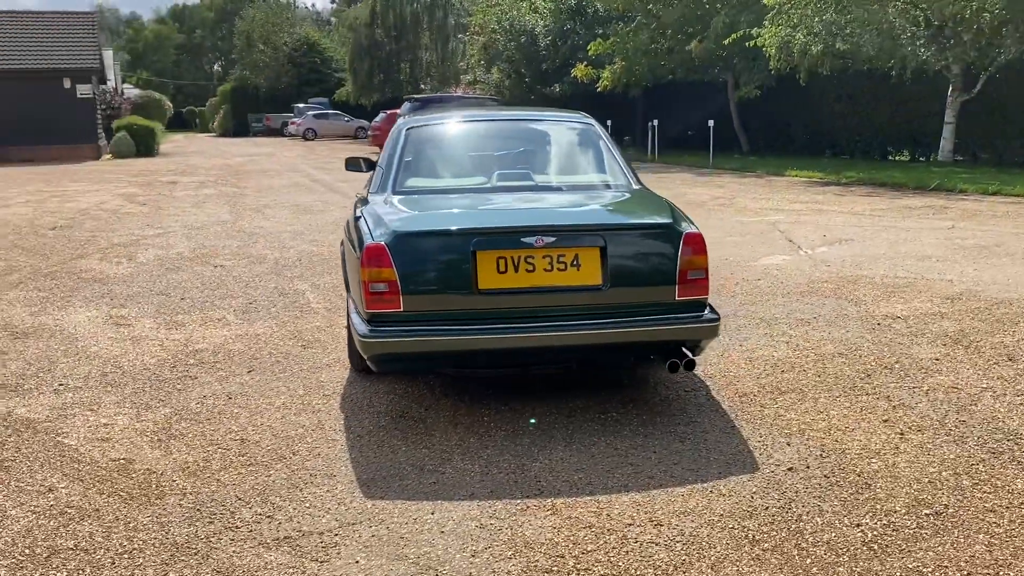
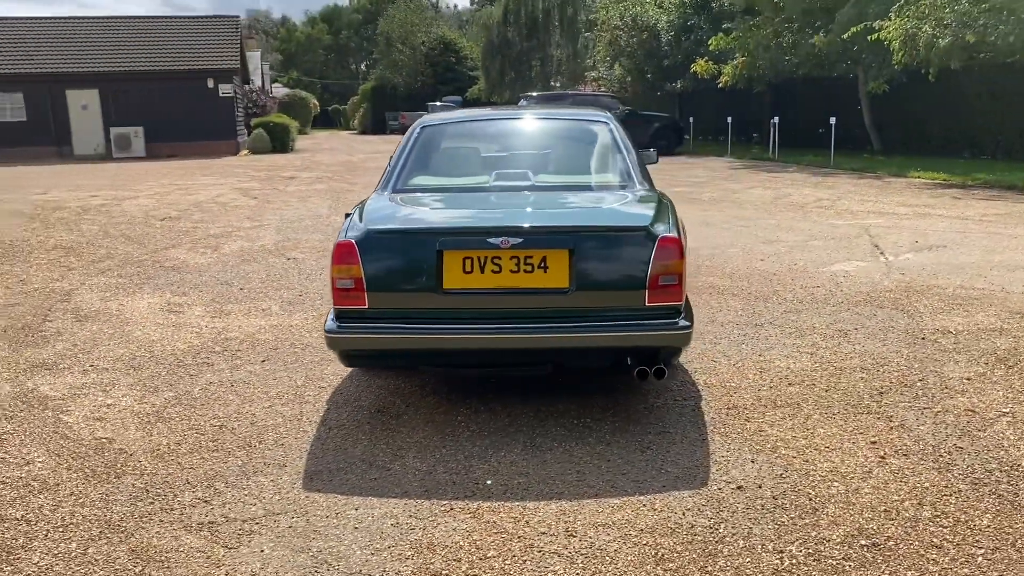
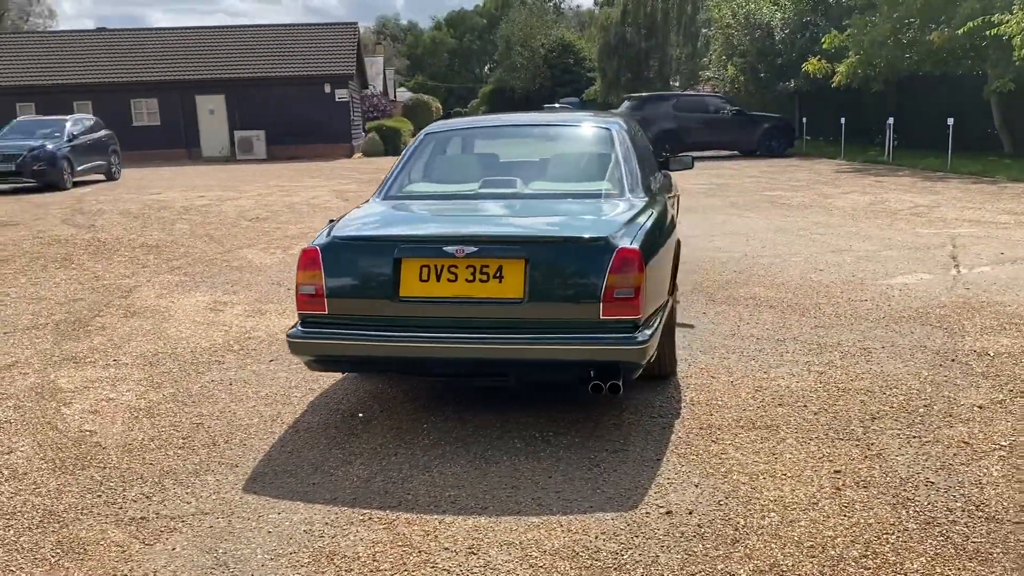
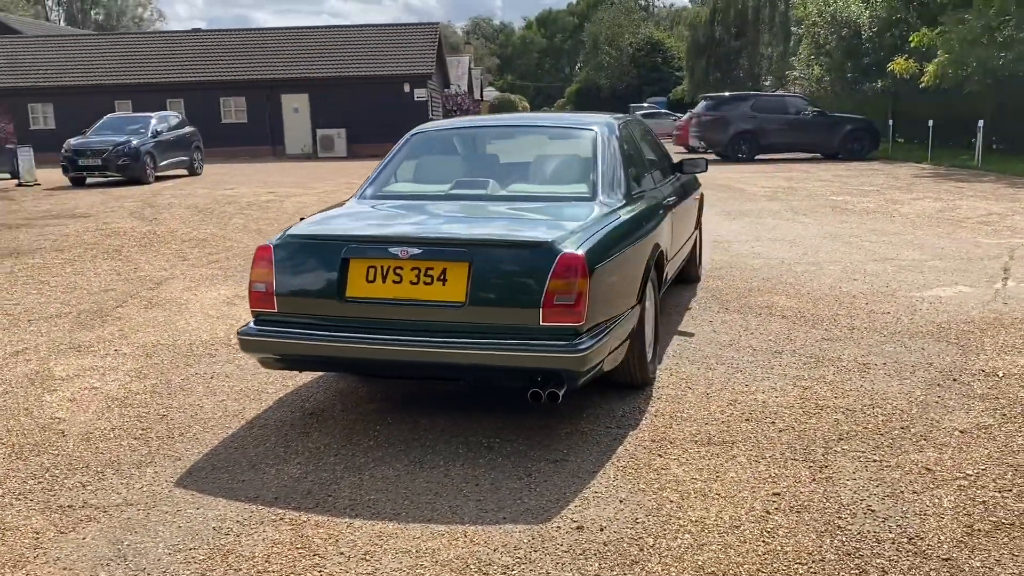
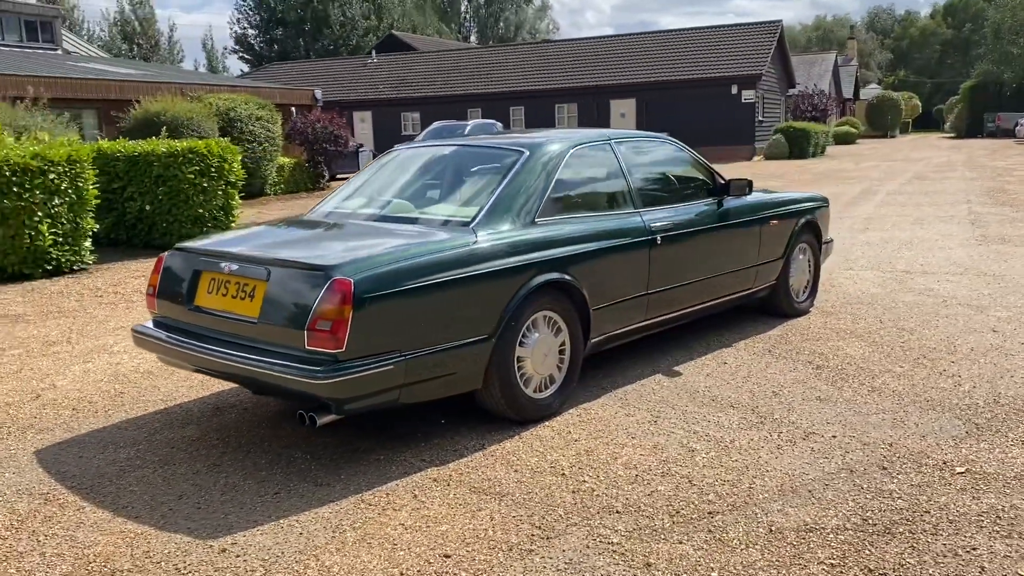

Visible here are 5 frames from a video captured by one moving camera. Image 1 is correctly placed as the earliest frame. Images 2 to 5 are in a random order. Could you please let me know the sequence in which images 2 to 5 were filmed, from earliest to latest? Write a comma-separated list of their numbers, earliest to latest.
2, 3, 4, 5
